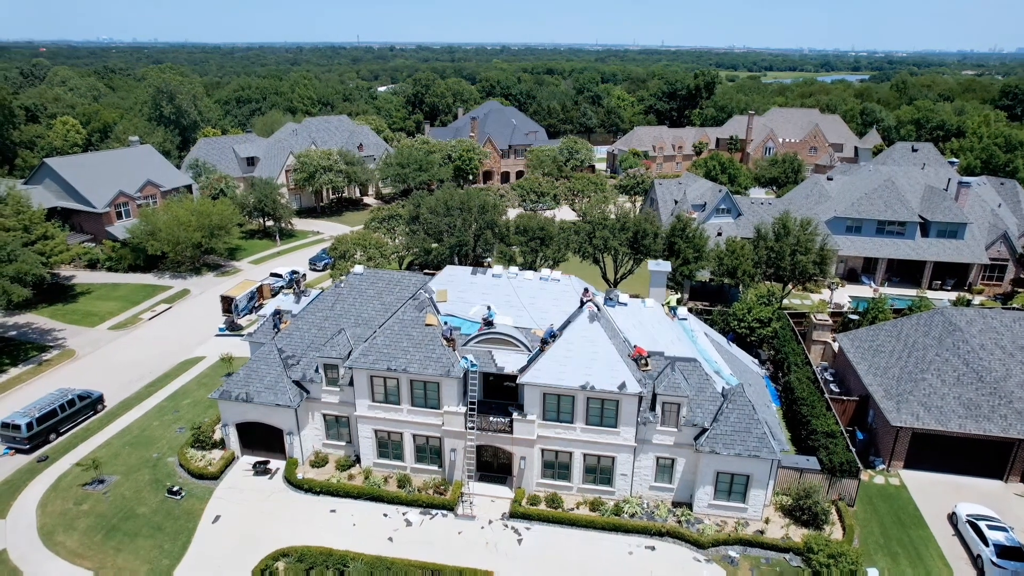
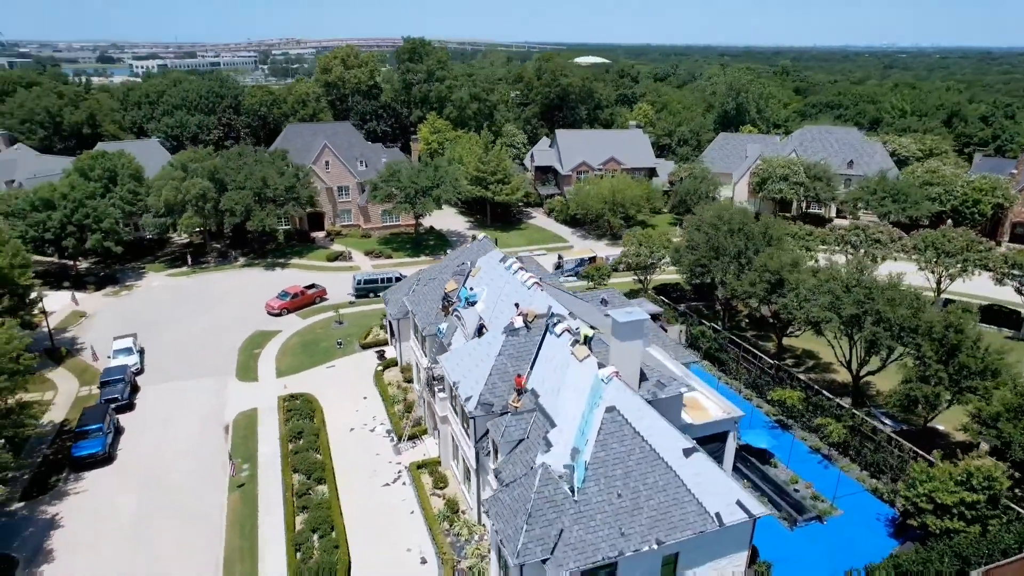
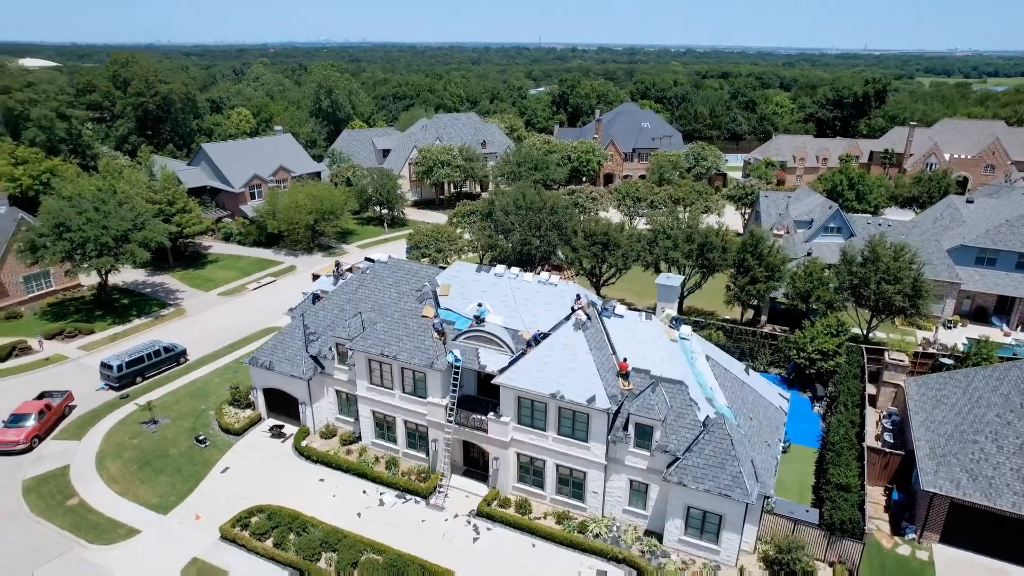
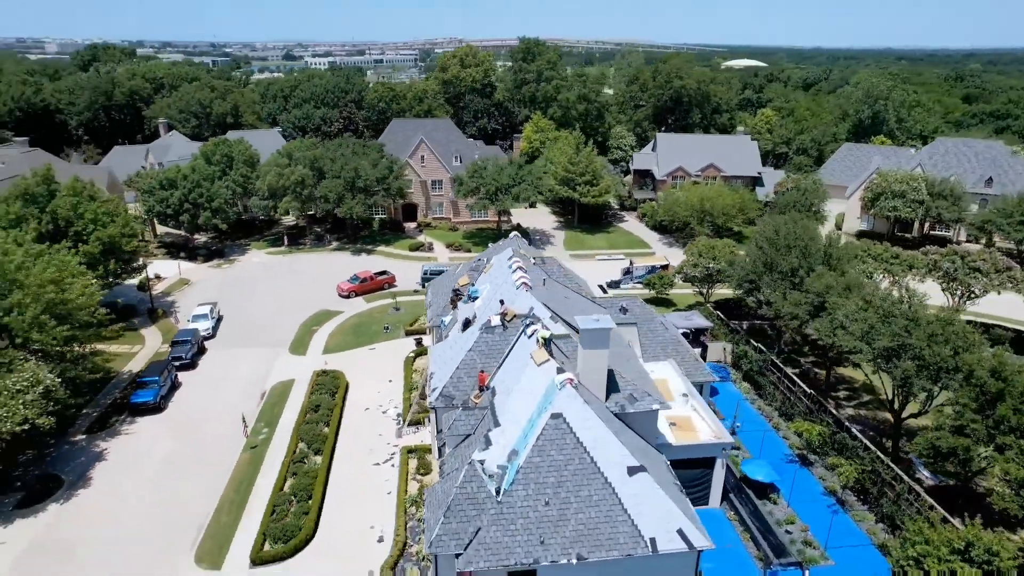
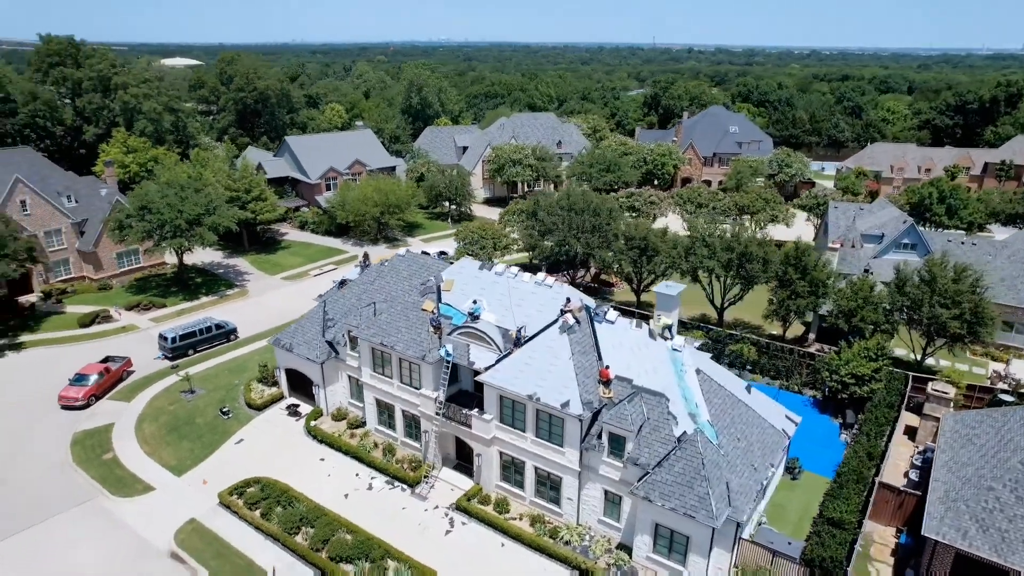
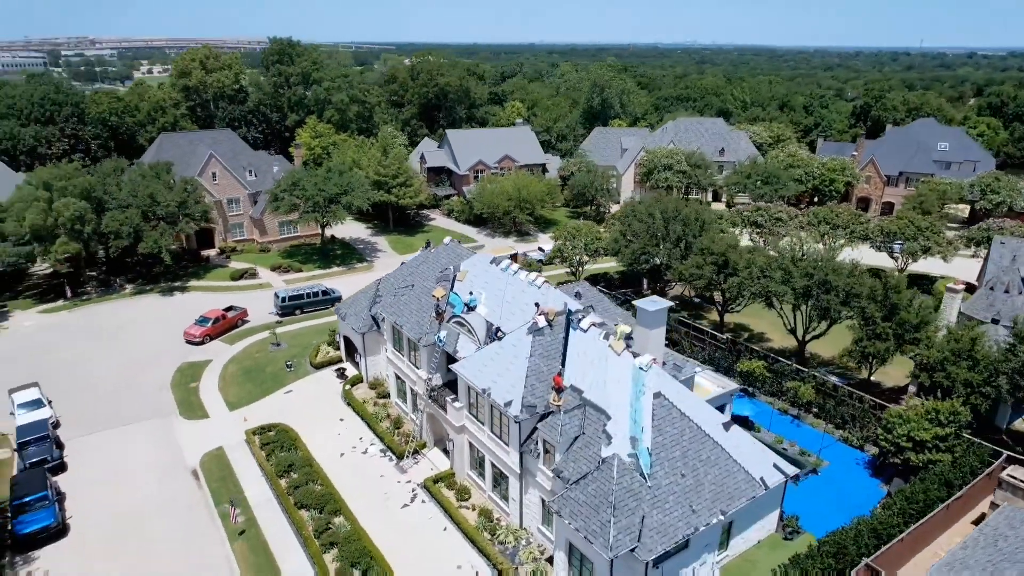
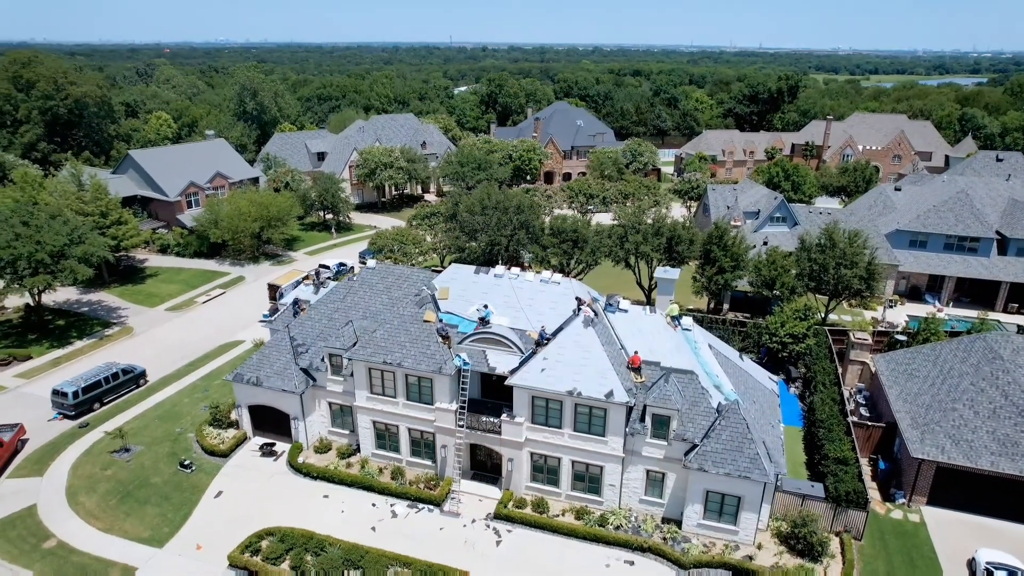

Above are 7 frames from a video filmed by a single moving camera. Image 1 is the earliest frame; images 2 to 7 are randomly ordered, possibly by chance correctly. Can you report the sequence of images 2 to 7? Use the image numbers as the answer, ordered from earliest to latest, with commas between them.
7, 3, 5, 6, 2, 4
